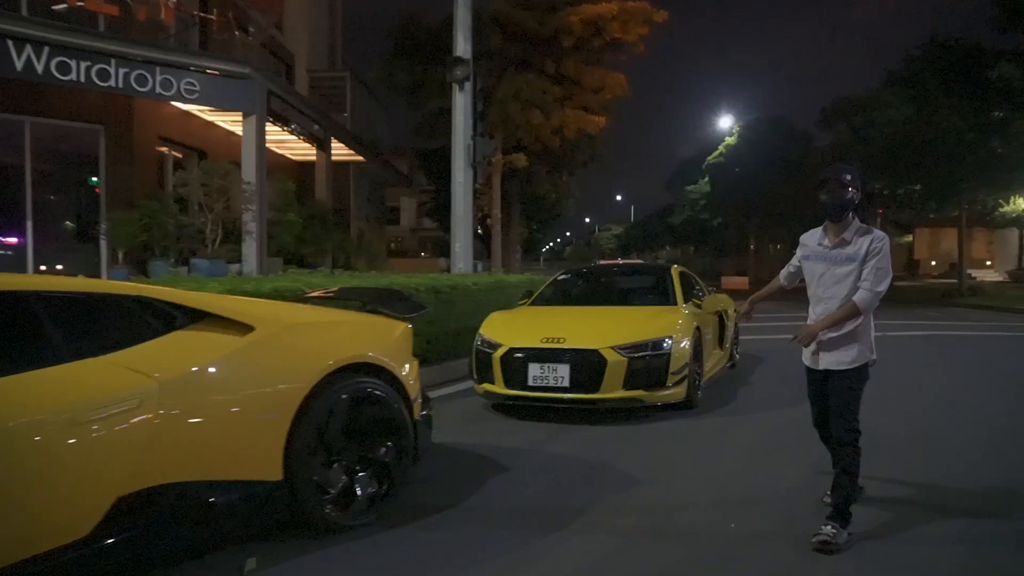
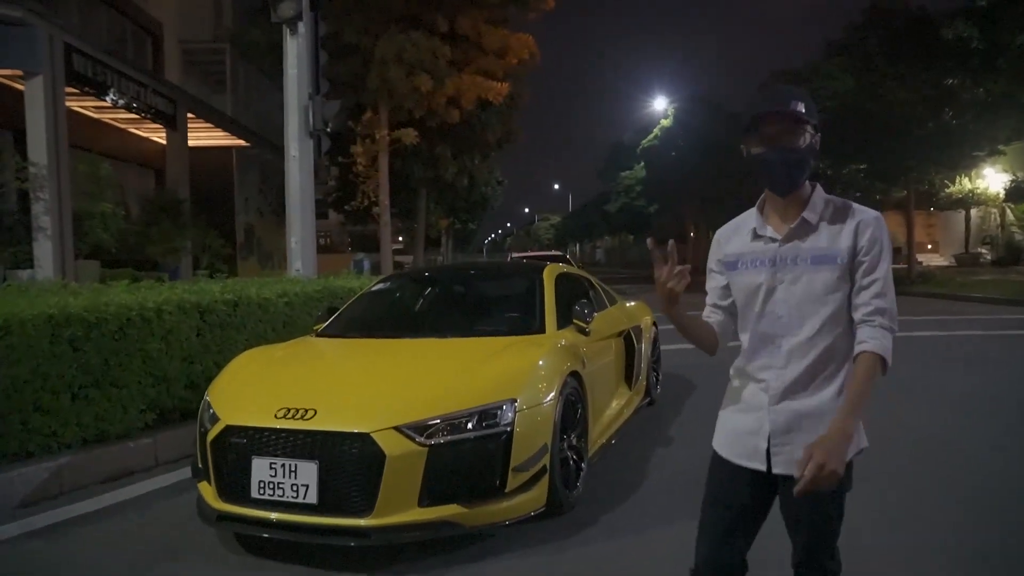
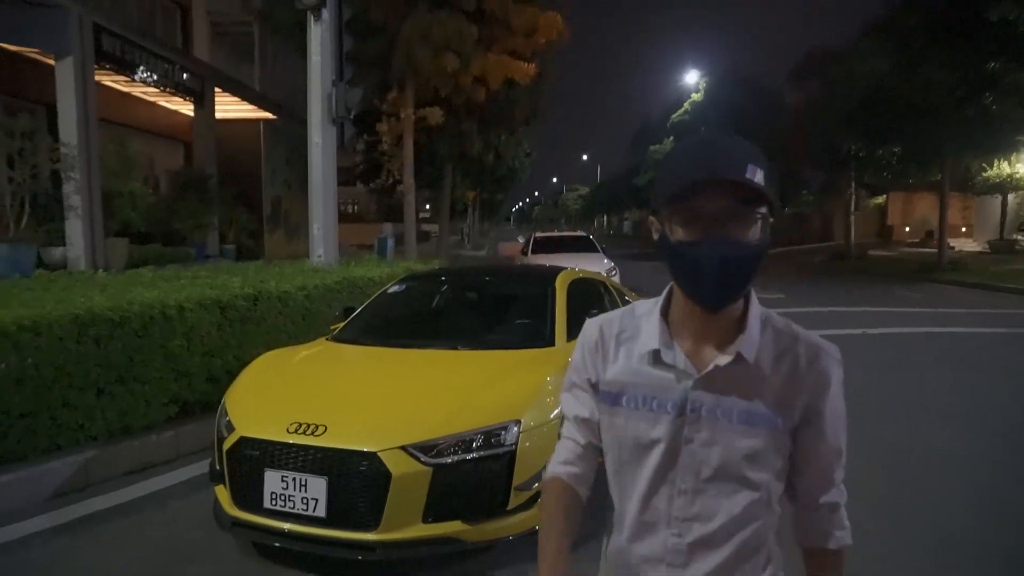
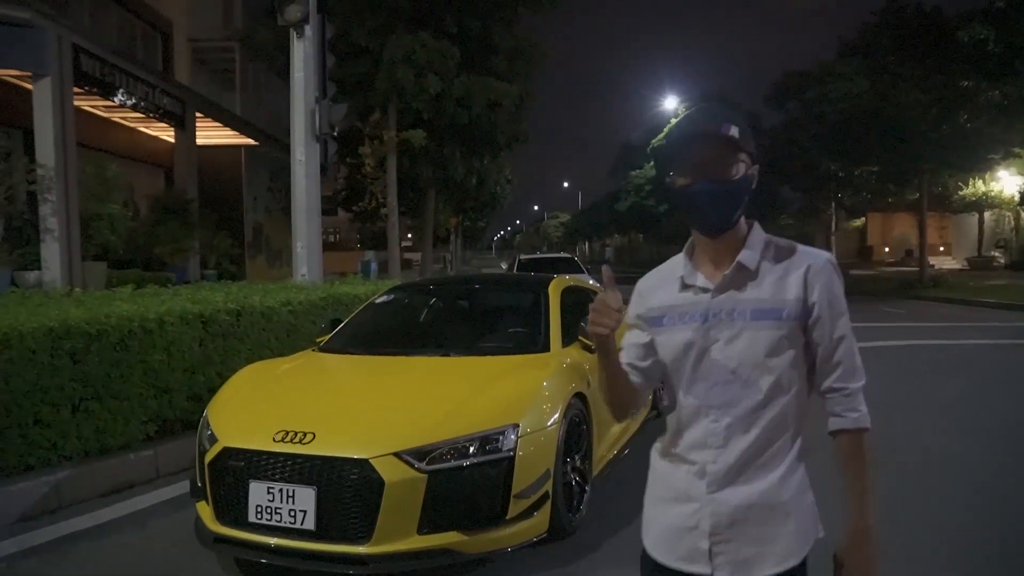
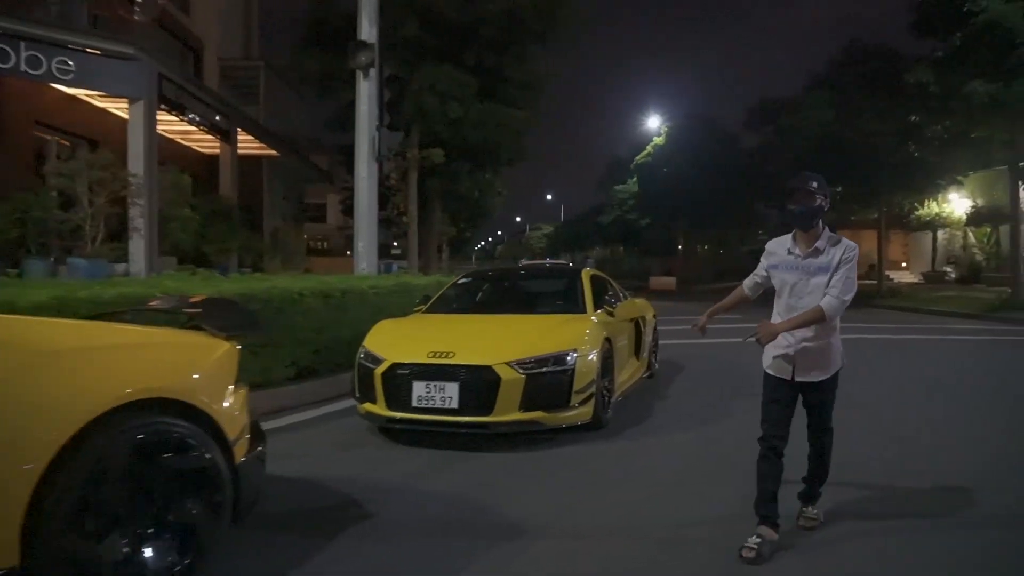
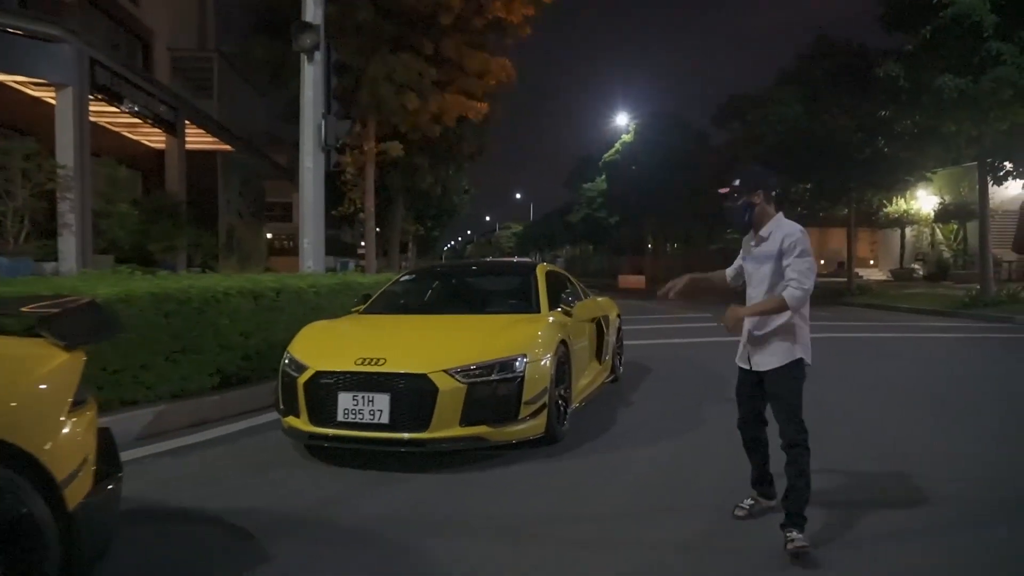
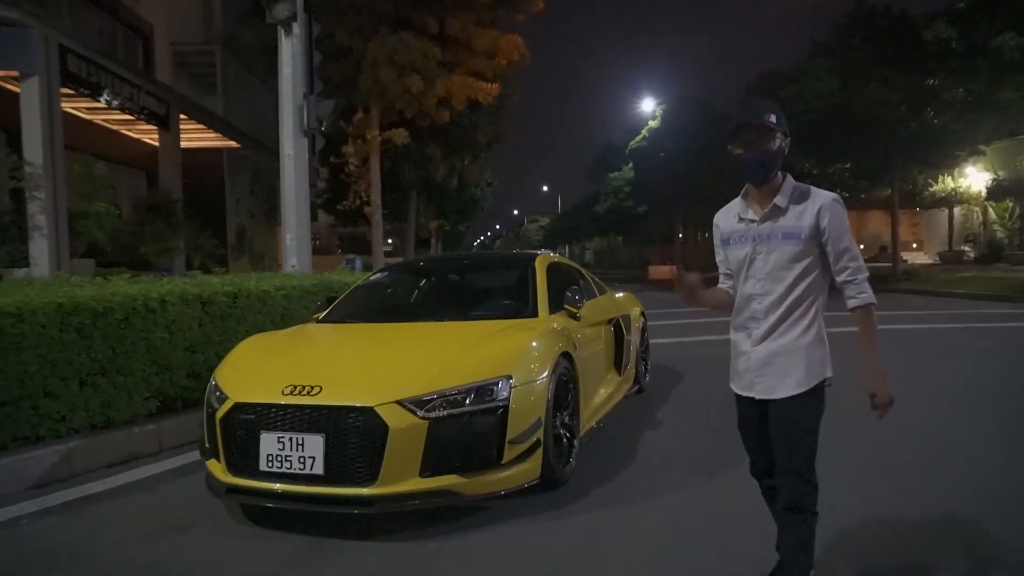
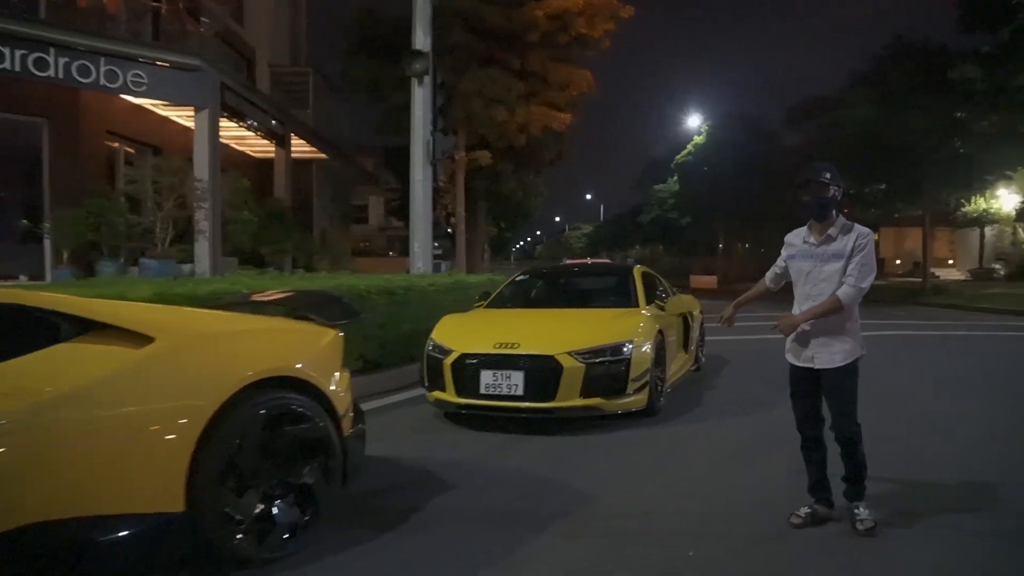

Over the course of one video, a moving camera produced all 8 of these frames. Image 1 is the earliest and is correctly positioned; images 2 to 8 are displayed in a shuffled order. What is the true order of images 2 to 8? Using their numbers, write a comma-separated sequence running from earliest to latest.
8, 5, 6, 7, 2, 4, 3
